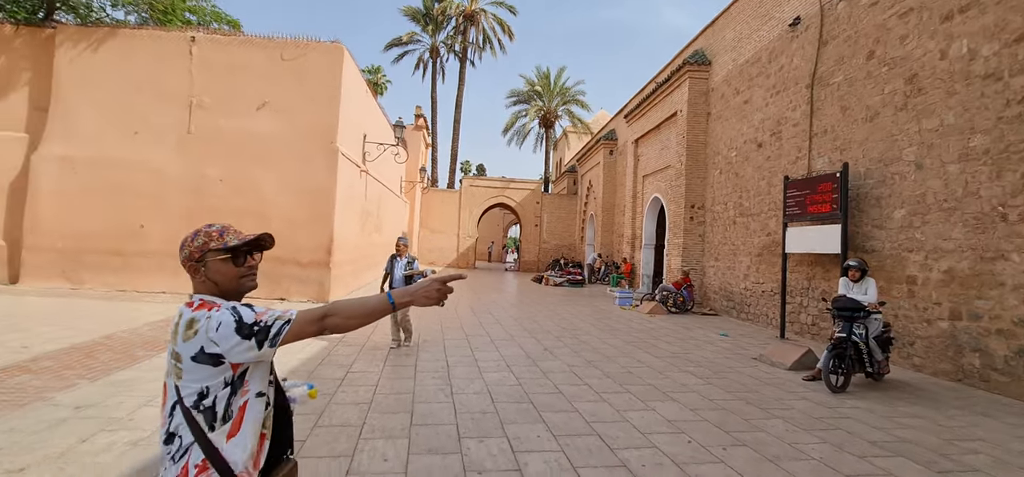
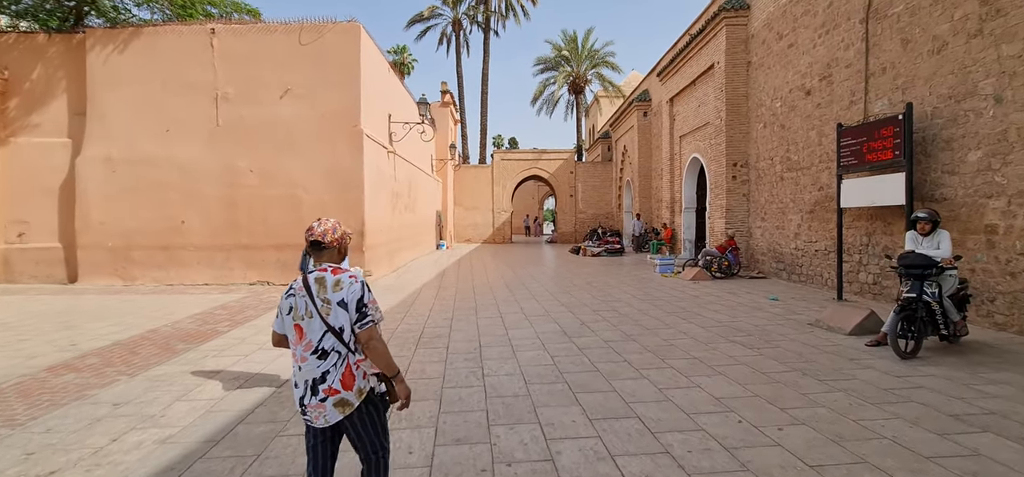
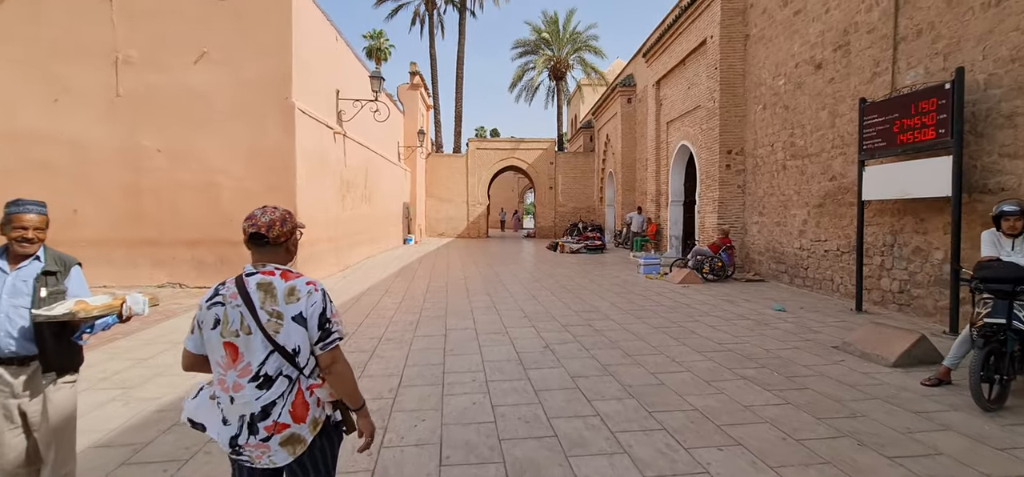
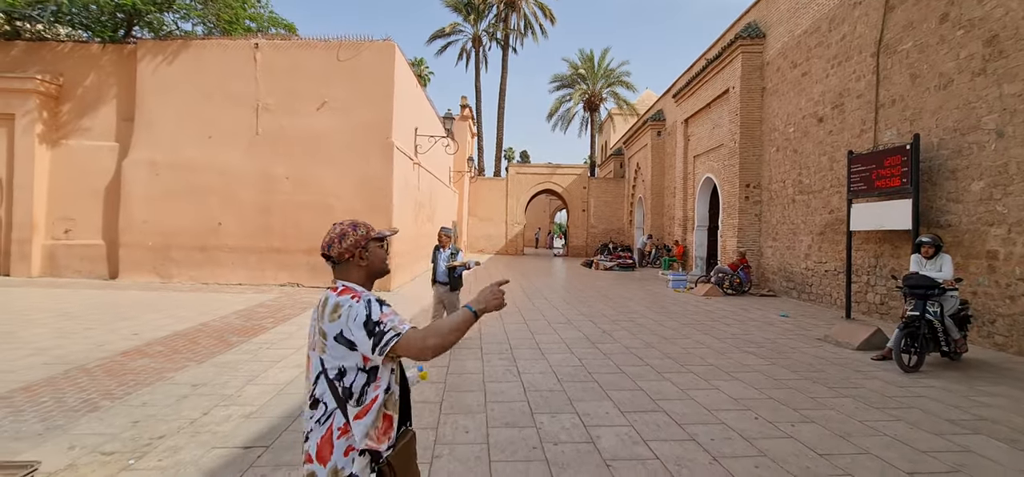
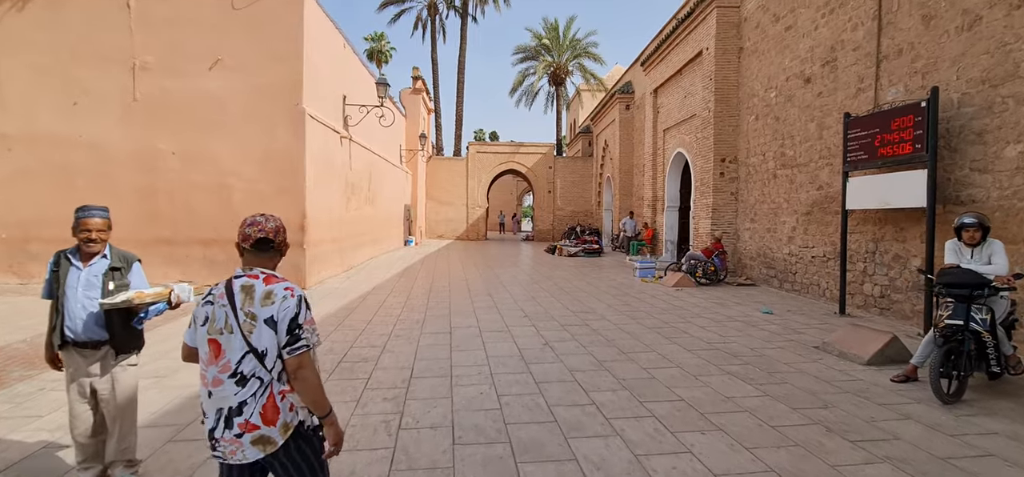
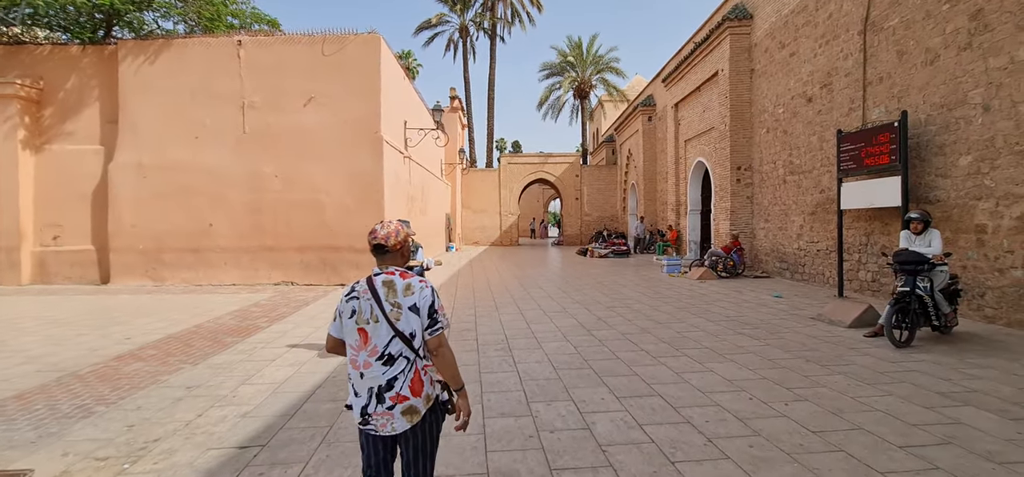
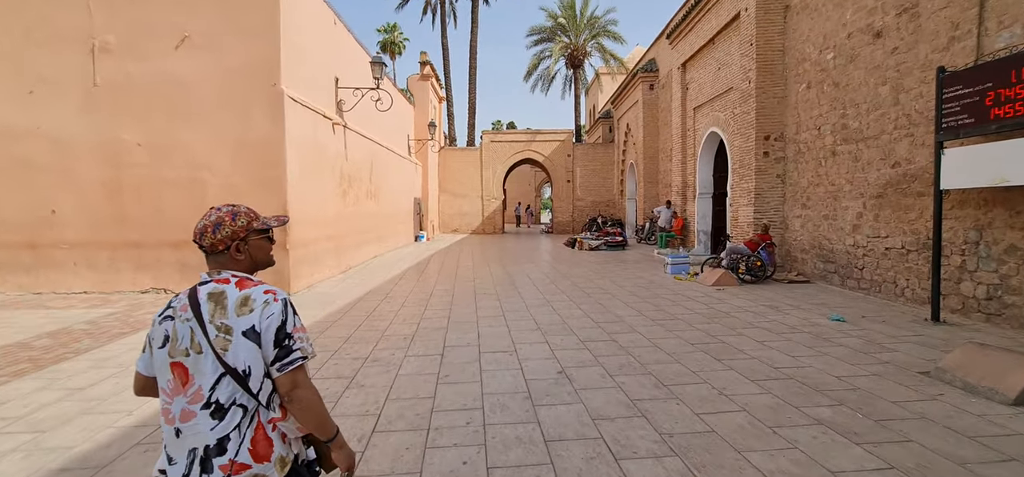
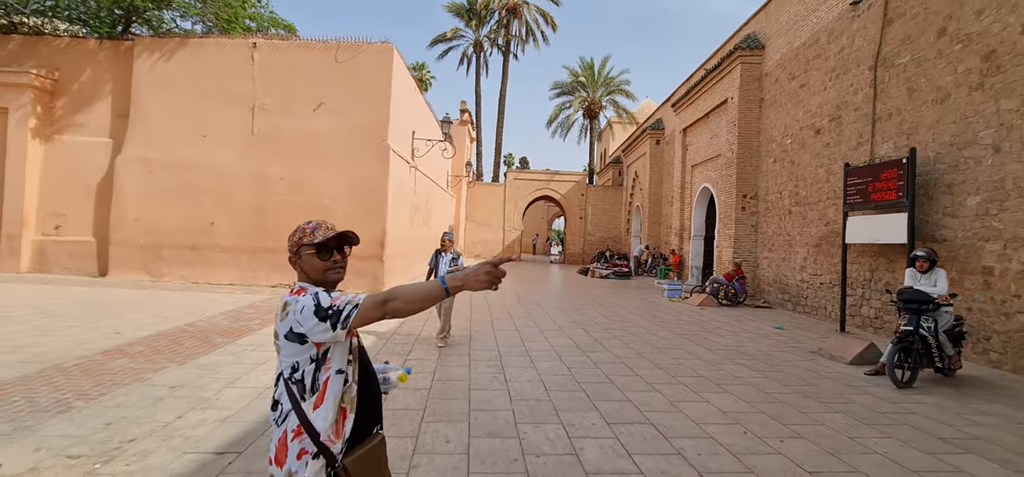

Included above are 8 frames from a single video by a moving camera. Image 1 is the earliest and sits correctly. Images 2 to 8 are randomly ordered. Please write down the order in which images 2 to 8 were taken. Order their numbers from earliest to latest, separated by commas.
8, 4, 6, 2, 5, 3, 7
